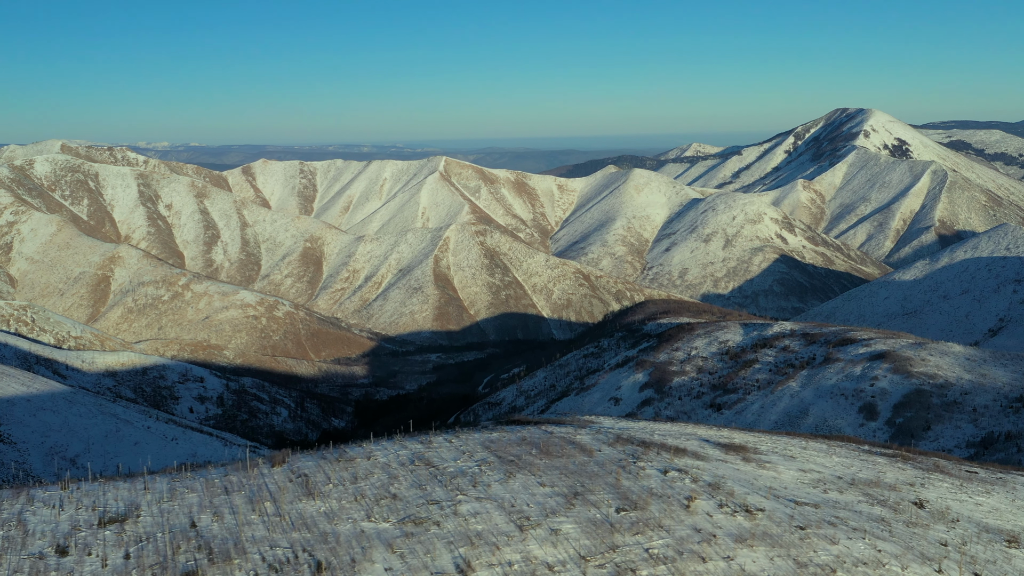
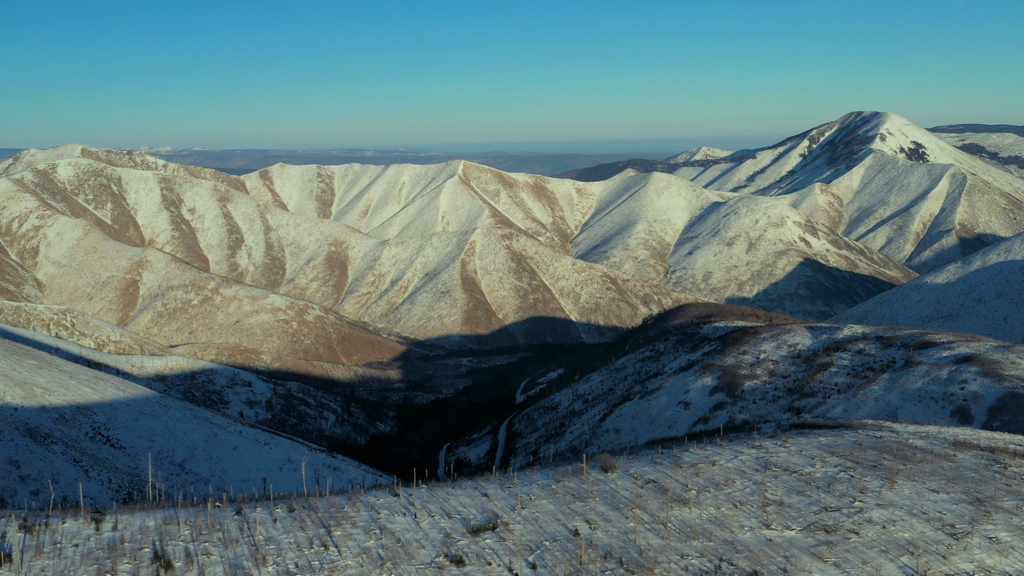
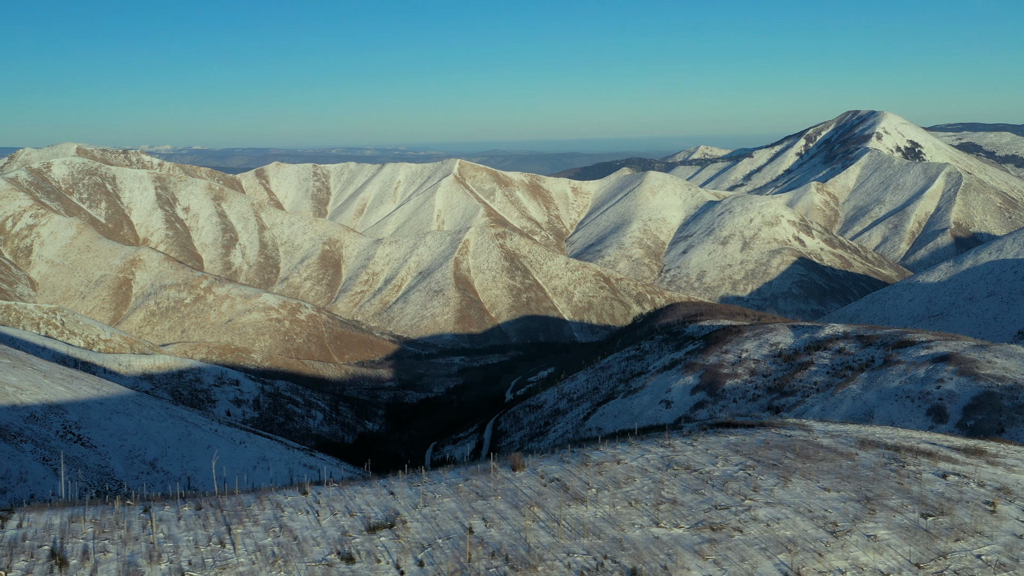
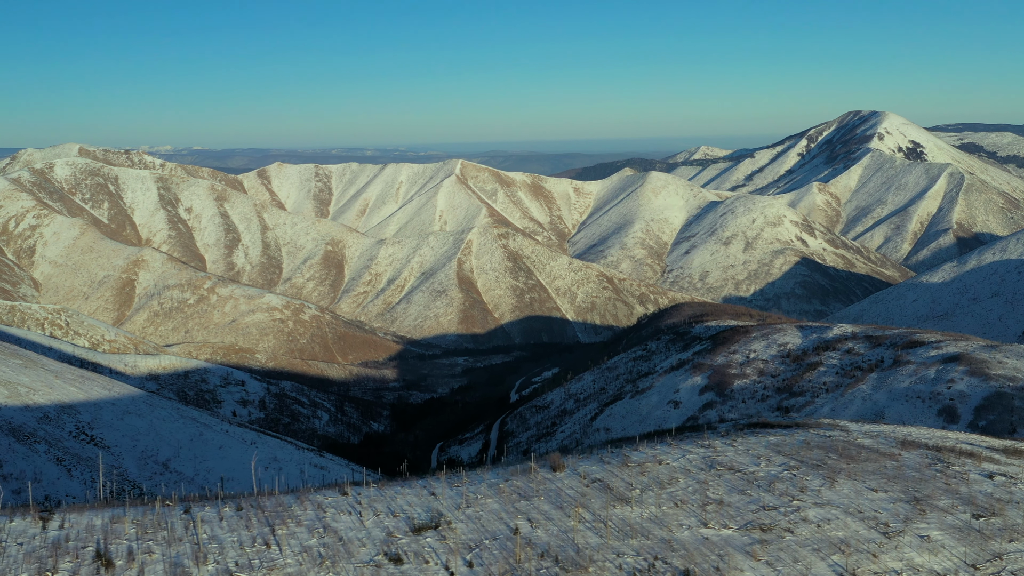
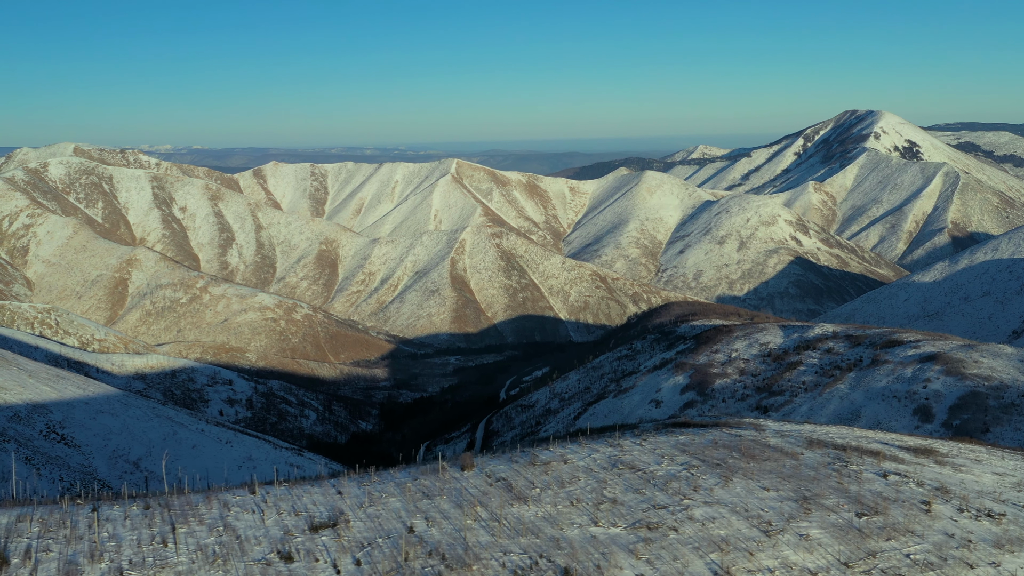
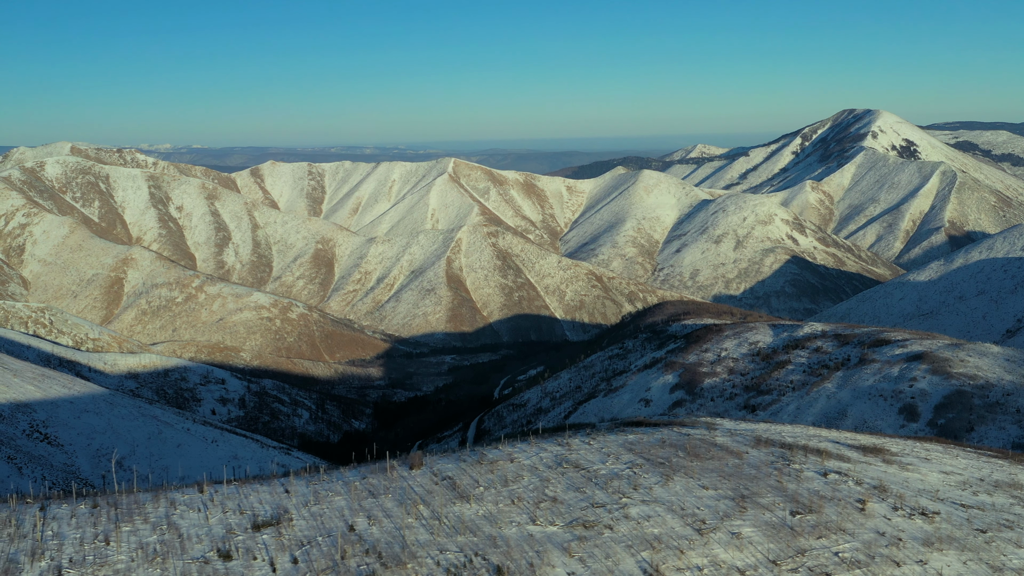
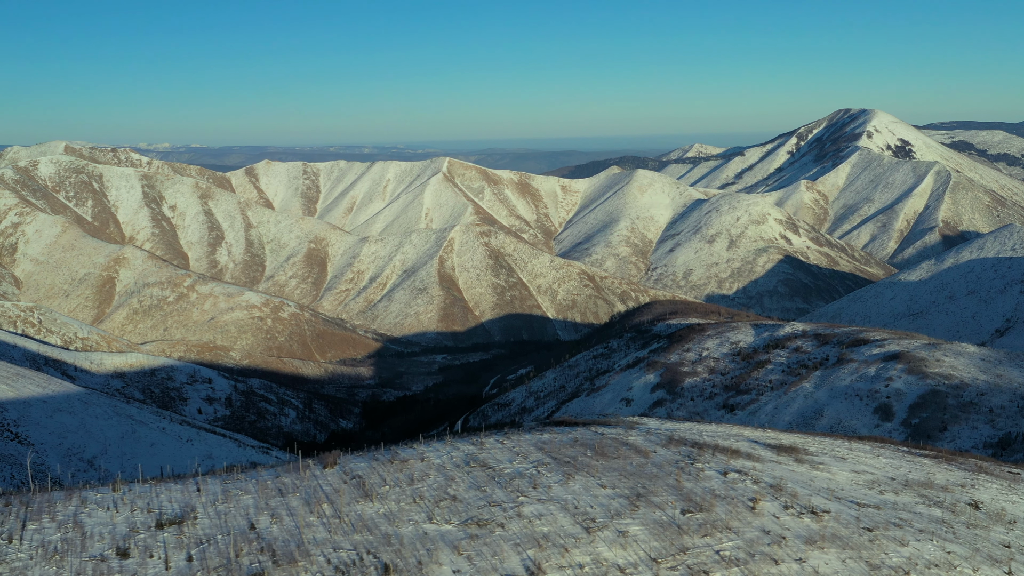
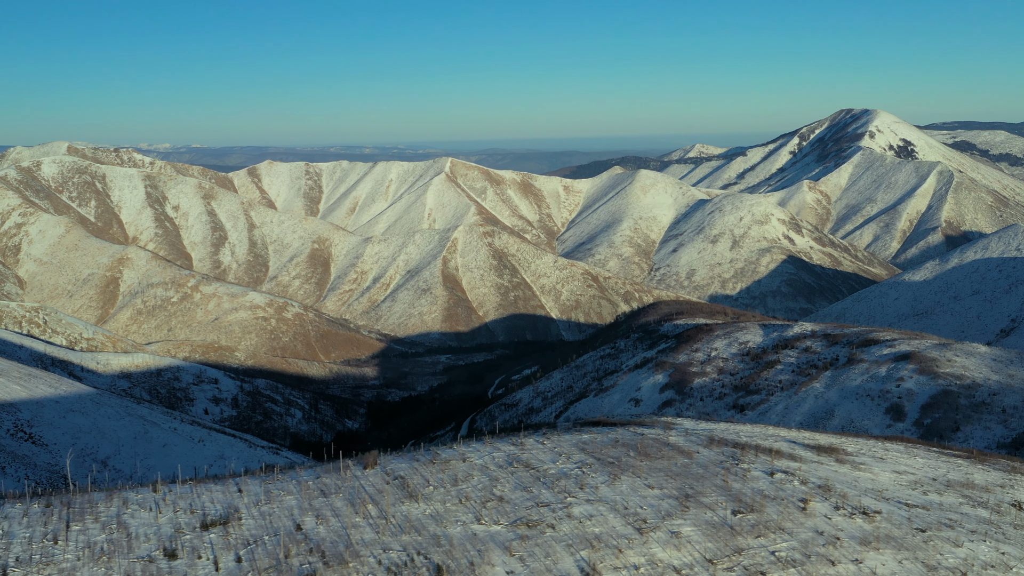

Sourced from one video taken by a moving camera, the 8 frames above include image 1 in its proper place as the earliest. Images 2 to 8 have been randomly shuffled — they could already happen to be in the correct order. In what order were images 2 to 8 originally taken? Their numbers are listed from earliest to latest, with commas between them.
7, 8, 6, 5, 3, 4, 2
